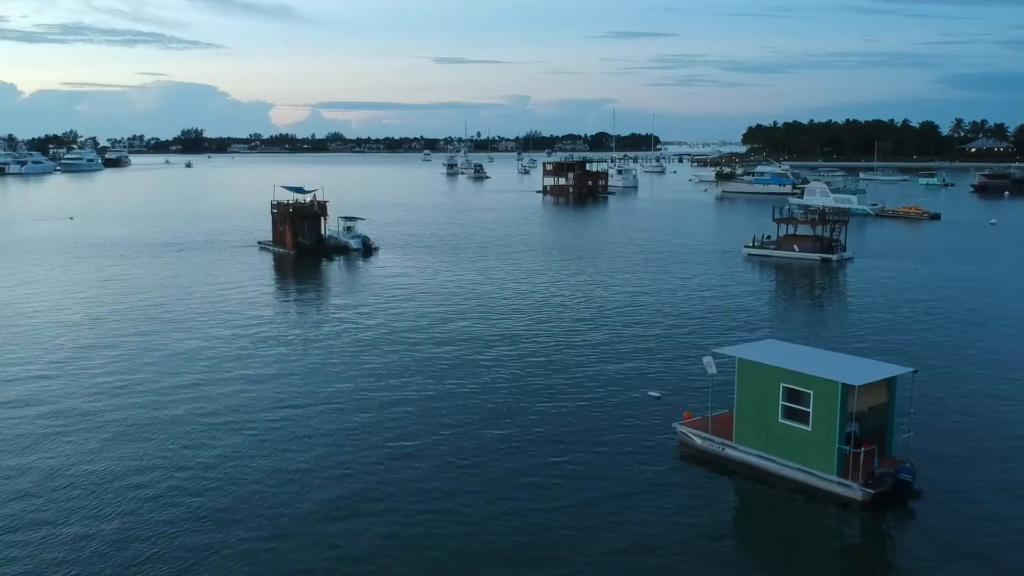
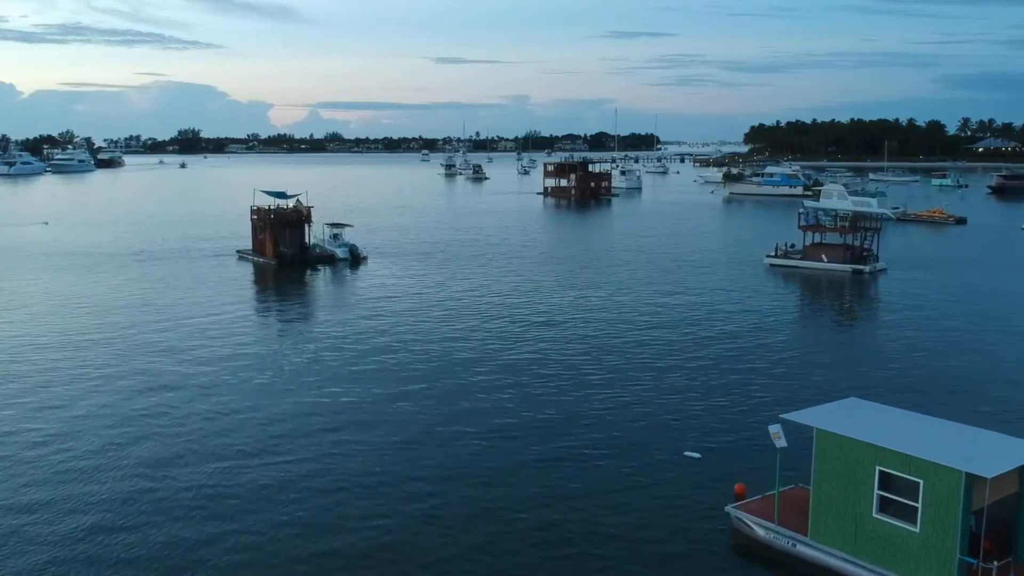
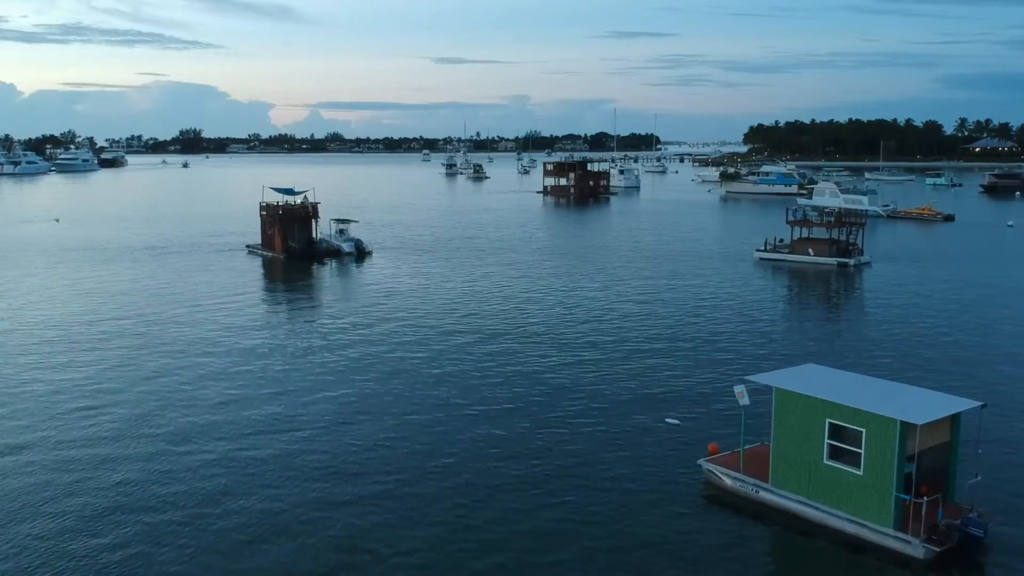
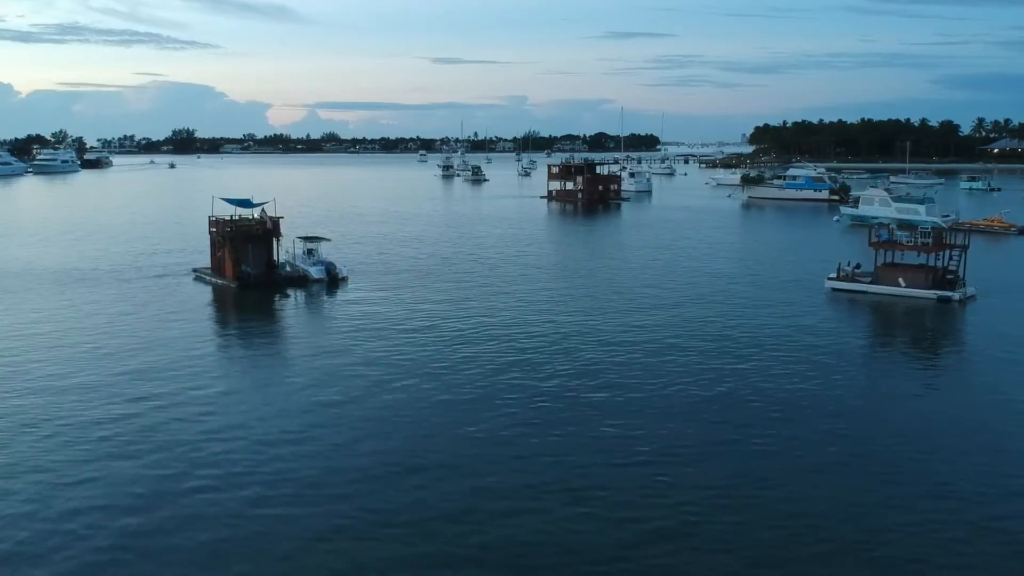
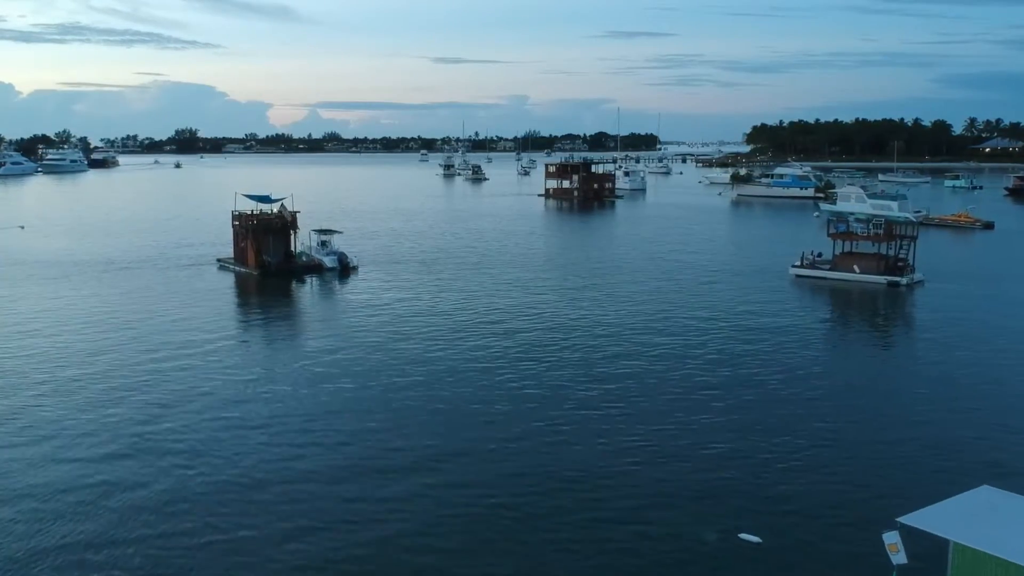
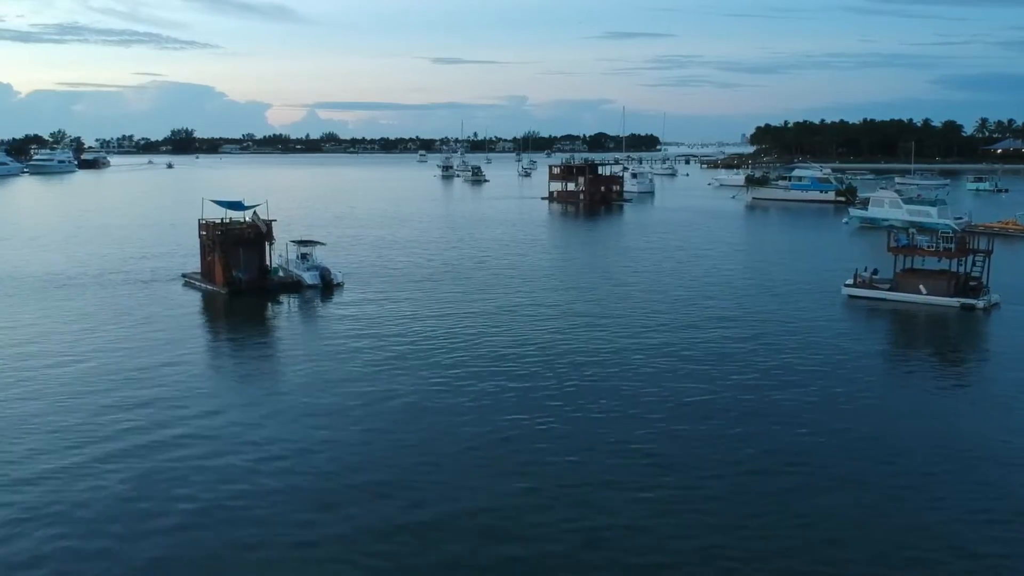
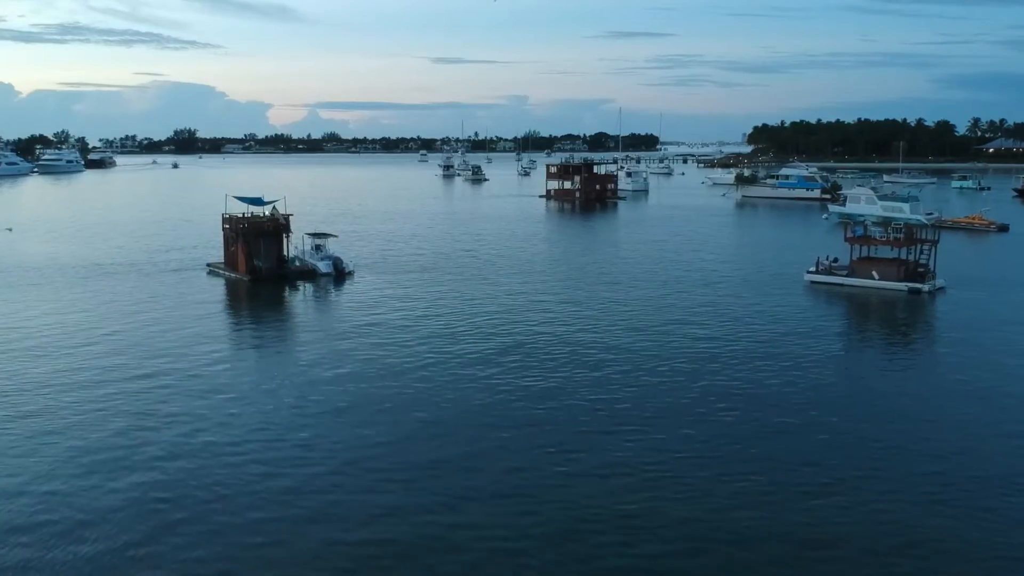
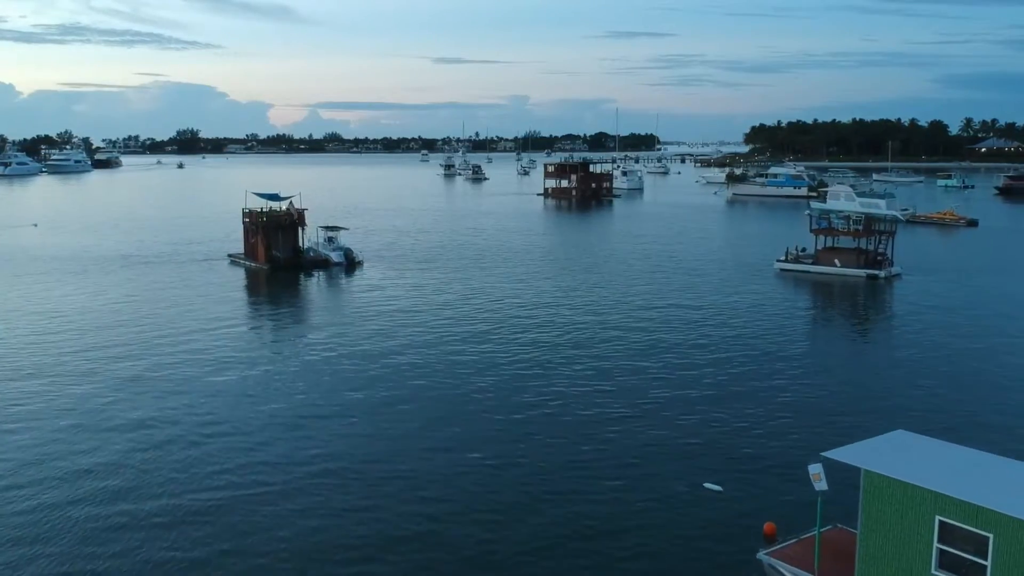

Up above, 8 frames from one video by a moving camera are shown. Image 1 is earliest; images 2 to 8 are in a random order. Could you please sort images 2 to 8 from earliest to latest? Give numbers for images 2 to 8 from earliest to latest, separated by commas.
3, 2, 8, 5, 7, 4, 6
